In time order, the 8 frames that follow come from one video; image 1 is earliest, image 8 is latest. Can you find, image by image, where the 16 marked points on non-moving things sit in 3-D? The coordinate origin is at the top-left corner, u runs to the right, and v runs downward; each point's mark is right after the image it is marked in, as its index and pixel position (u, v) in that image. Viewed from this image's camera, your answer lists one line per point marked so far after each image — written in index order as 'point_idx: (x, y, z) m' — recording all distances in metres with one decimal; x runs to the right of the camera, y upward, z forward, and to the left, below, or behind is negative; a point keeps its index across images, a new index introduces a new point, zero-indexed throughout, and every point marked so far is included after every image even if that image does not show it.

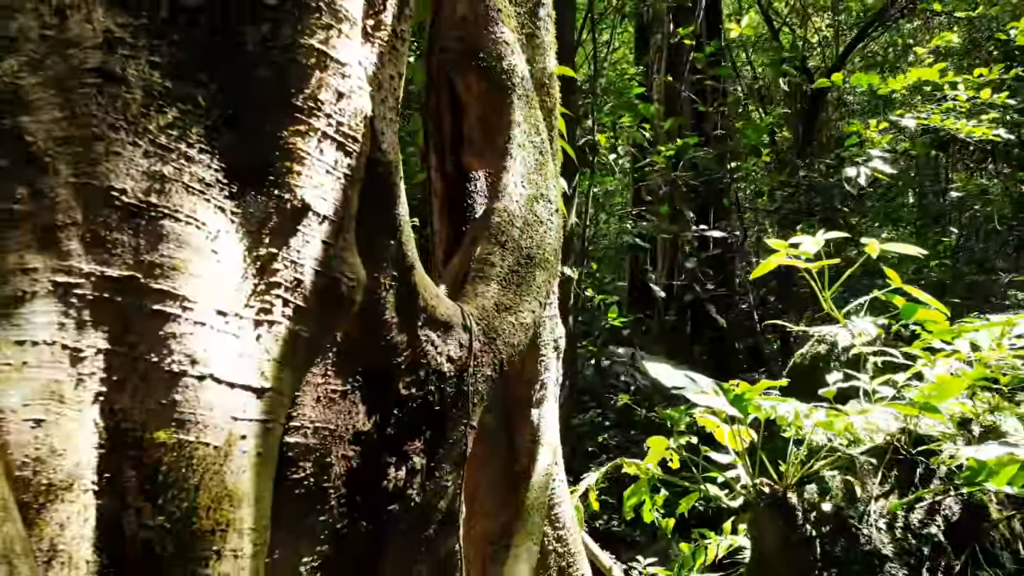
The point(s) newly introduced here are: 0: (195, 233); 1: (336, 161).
0: (-1.0, +0.2, +0.8) m
1: (-0.7, +0.5, +0.9) m
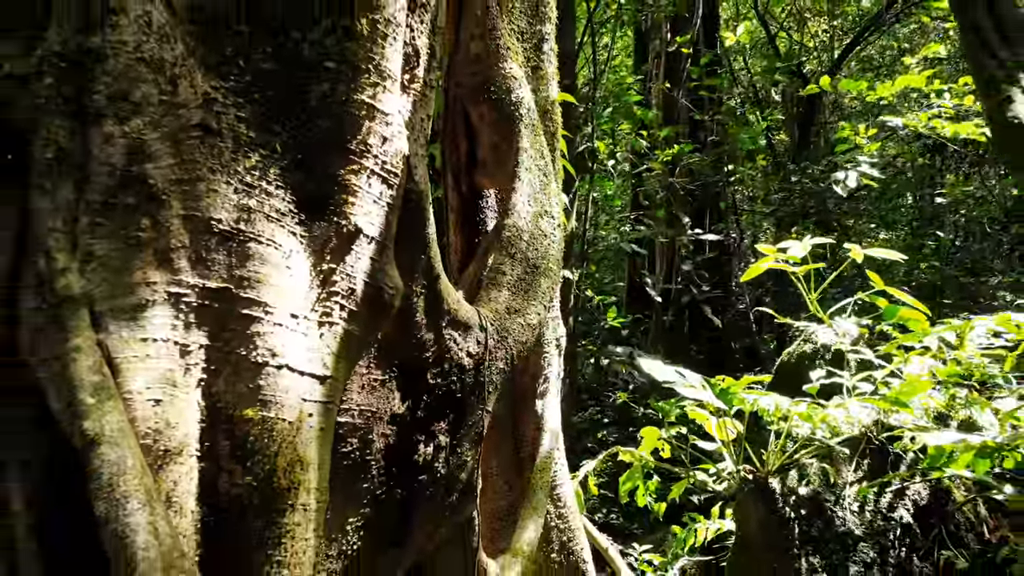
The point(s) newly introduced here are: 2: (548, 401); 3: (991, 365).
0: (-1.0, +0.2, +1.0) m
1: (-0.6, +0.5, +1.1) m
2: (+0.3, -0.9, +1.7) m
3: (+5.0, -0.8, +2.3) m
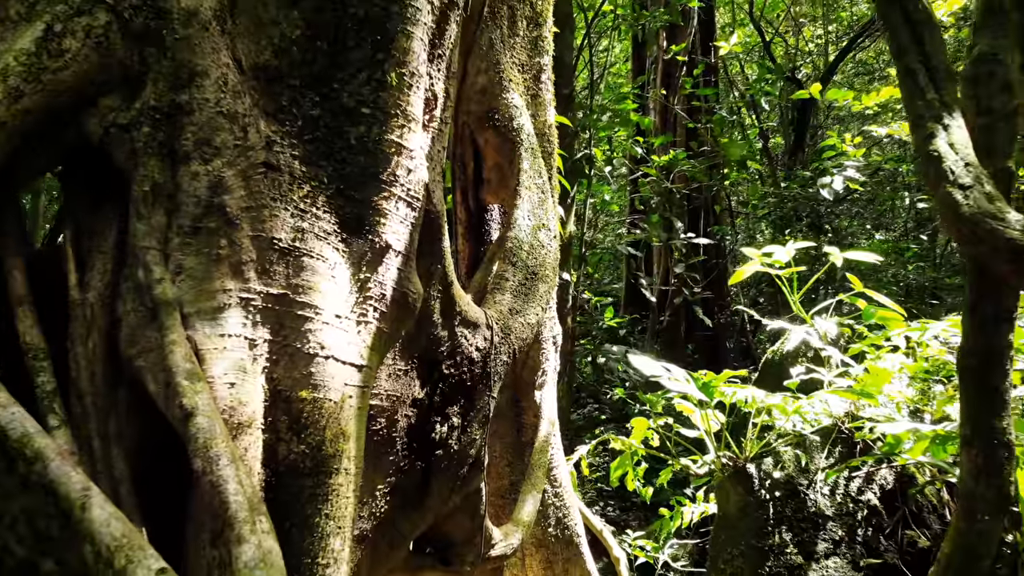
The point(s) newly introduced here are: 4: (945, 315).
0: (-1.0, +0.1, +1.2) m
1: (-0.6, +0.4, +1.3) m
2: (+0.3, -0.9, +2.0) m
3: (+5.0, -0.8, +2.6) m
4: (+9.1, -0.6, +4.8) m
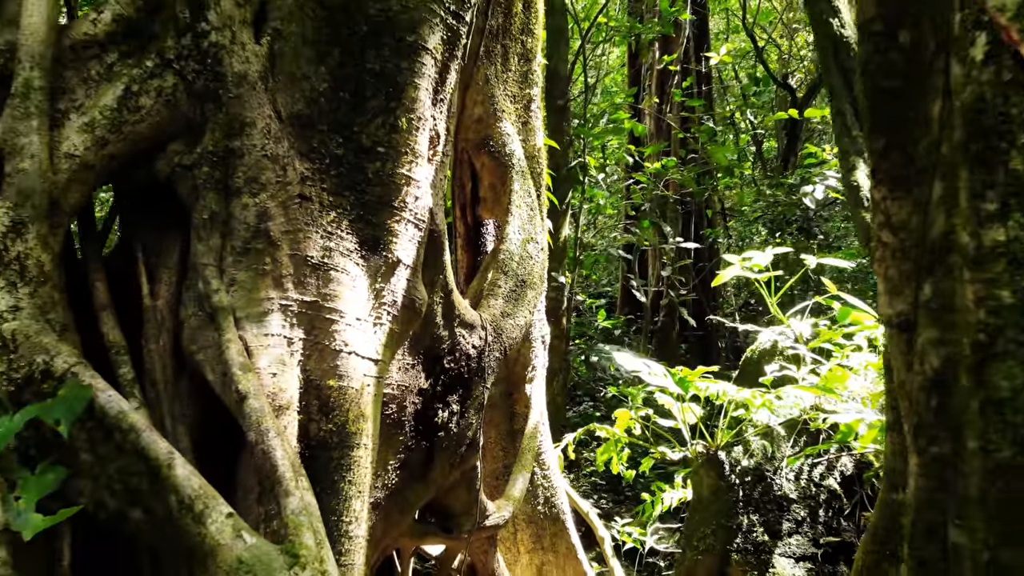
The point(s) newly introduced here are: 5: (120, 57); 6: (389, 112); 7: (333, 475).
0: (-1.0, +0.1, +1.4) m
1: (-0.7, +0.4, +1.6) m
2: (+0.2, -1.0, +2.2) m
3: (+4.9, -0.9, +2.8) m
4: (+9.0, -0.6, +5.0) m
5: (-2.3, +1.4, +1.3) m
6: (-0.8, +1.2, +1.5) m
7: (-1.1, -1.1, +1.3) m
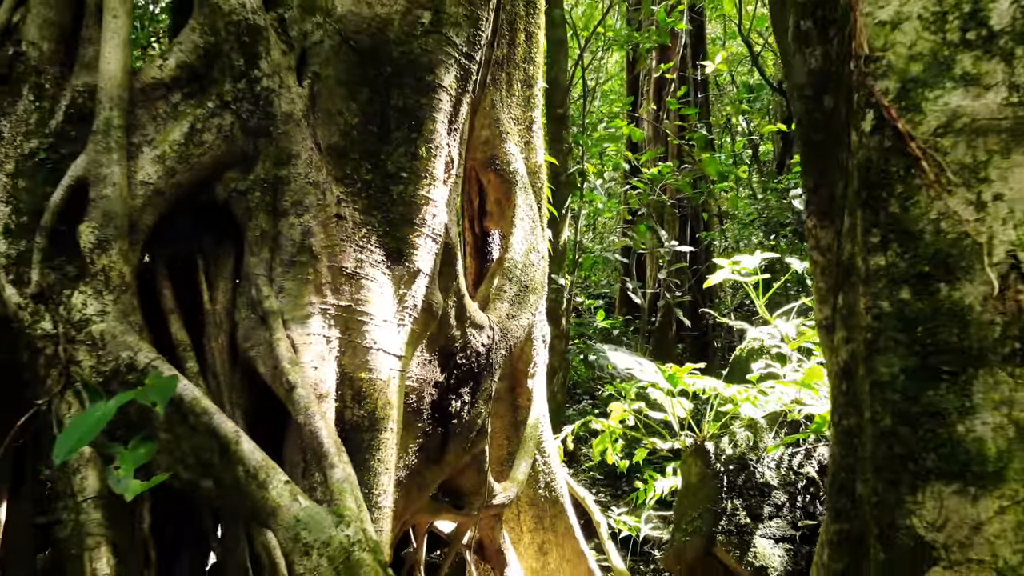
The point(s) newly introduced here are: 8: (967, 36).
0: (-1.0, 0.0, +1.7) m
1: (-0.6, +0.3, +1.8) m
2: (+0.3, -1.0, +2.4) m
3: (+5.0, -0.9, +3.0) m
4: (+9.1, -0.7, +5.2) m
5: (-2.3, +1.3, +1.6) m
6: (-0.8, +1.1, +1.7) m
7: (-1.0, -1.2, +1.6) m
8: (+1.7, +1.0, +0.9) m
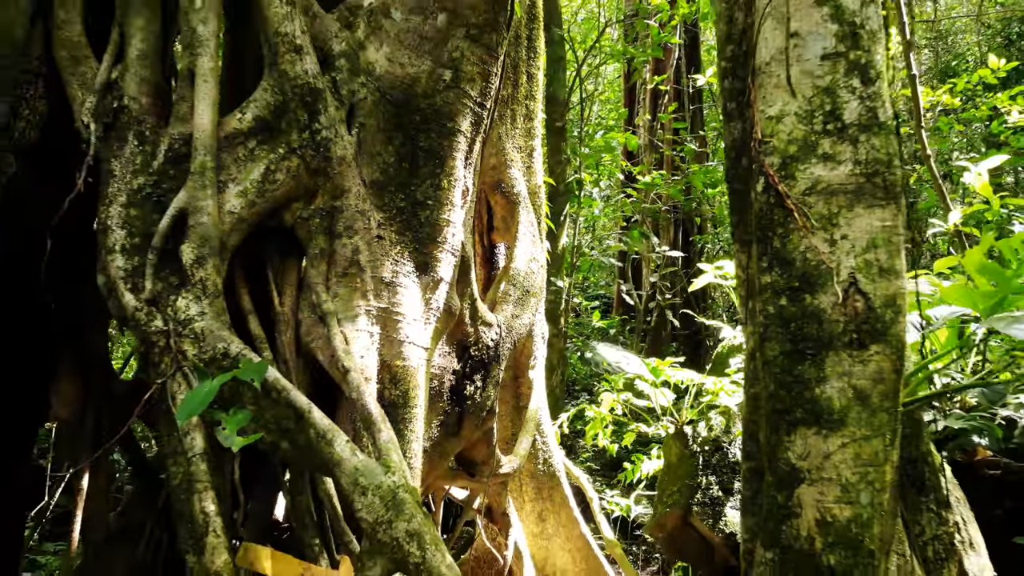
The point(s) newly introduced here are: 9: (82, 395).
0: (-1.0, 0.0, +2.1) m
1: (-0.6, +0.3, +2.2) m
2: (+0.3, -1.1, +2.9) m
3: (+5.0, -1.0, +3.4) m
4: (+9.1, -0.7, +5.6) m
5: (-2.2, +1.3, +2.0) m
6: (-0.7, +1.1, +2.2) m
7: (-1.0, -1.2, +2.0) m
8: (+1.8, +0.9, +1.3) m
9: (-5.2, -1.3, +2.8) m
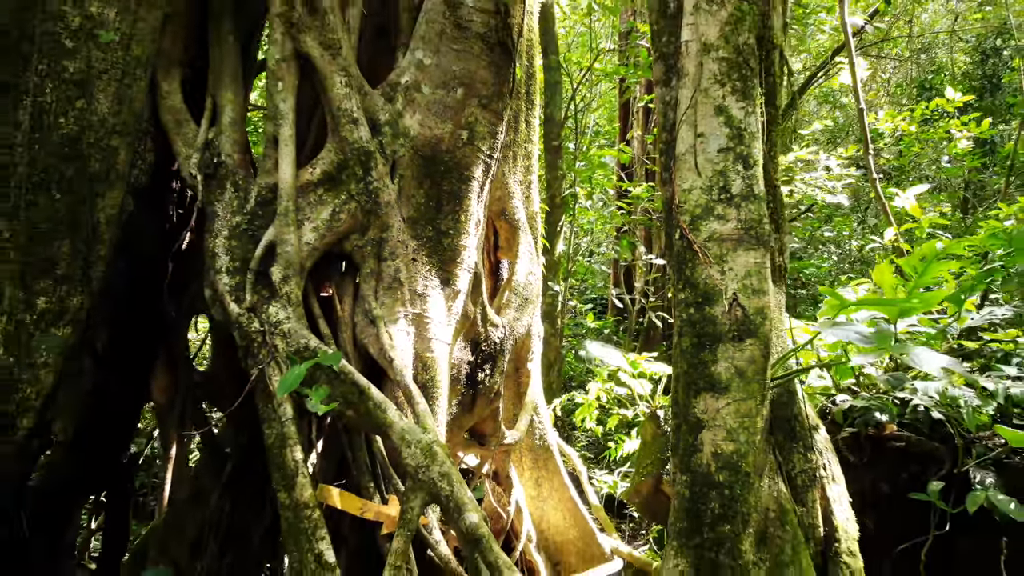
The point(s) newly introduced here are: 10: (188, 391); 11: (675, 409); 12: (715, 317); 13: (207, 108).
0: (-0.9, -0.1, +2.8) m
1: (-0.6, +0.1, +2.9) m
2: (+0.3, -1.2, +3.5) m
3: (+5.0, -1.1, +4.1) m
4: (+9.2, -0.8, +6.3) m
5: (-2.2, +1.1, +2.7) m
6: (-0.7, +0.9, +2.9) m
7: (-1.0, -1.3, +2.7) m
8: (+1.8, +0.8, +2.0) m
9: (-5.2, -1.5, +3.4) m
10: (-5.0, -1.6, +3.5) m
11: (+1.4, -1.1, +2.0) m
12: (+1.7, -0.2, +1.9) m
13: (-4.0, +2.4, +3.0) m
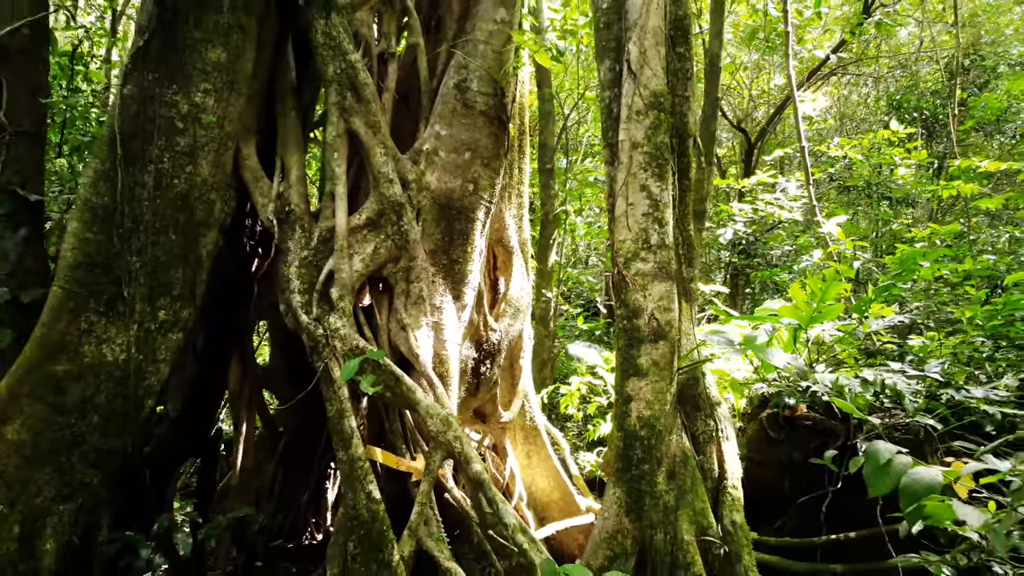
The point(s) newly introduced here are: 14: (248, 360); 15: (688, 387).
0: (-1.0, -0.4, +3.7) m
1: (-0.7, -0.1, +3.9) m
2: (+0.2, -1.4, +4.5) m
3: (+4.9, -1.4, +5.1) m
4: (+9.1, -1.1, +7.2) m
5: (-2.3, +0.9, +3.7) m
6: (-0.8, +0.7, +3.8) m
7: (-1.1, -1.6, +3.7) m
8: (+1.7, +0.5, +2.9) m
9: (-5.3, -1.7, +4.4) m
10: (-5.1, -1.8, +4.5) m
11: (+1.3, -1.3, +3.0) m
12: (+1.6, -0.5, +2.9) m
13: (-4.1, +2.1, +4.0) m
14: (-5.2, -1.4, +4.4) m
15: (+2.4, -1.4, +3.1) m
